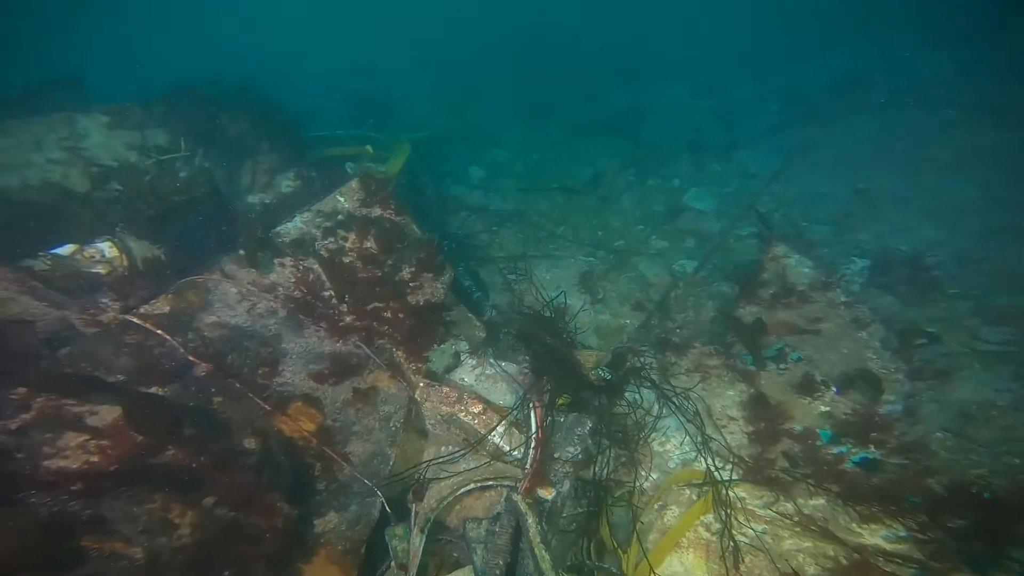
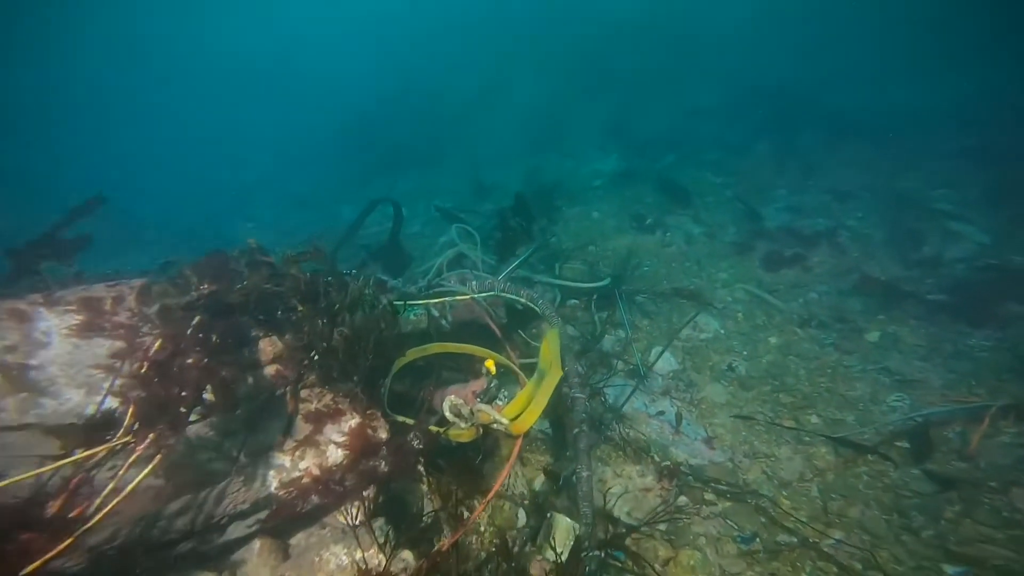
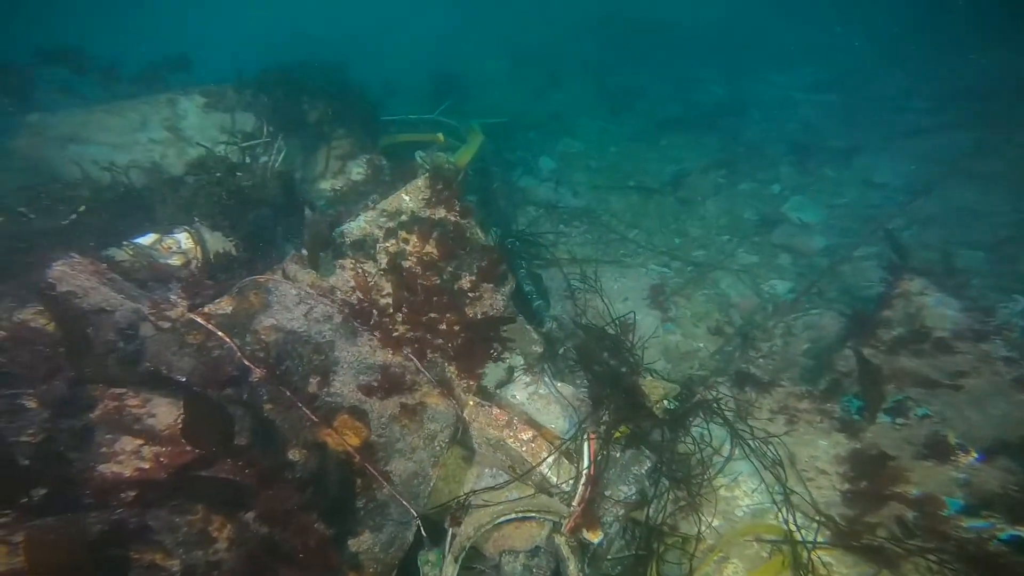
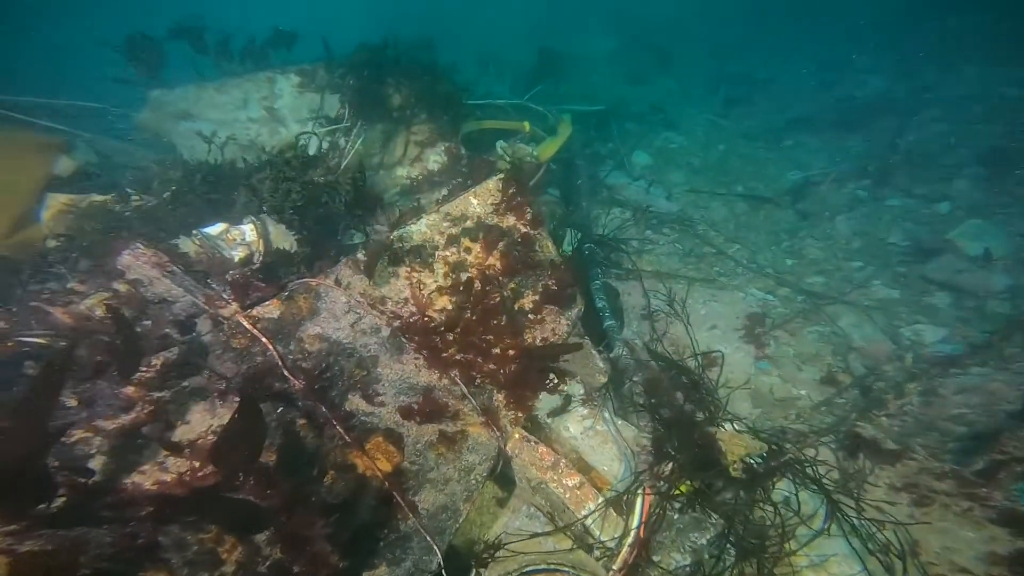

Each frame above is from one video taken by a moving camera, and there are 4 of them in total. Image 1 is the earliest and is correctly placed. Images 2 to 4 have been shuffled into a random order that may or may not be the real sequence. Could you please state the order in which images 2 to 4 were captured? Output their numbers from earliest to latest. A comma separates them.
3, 4, 2
